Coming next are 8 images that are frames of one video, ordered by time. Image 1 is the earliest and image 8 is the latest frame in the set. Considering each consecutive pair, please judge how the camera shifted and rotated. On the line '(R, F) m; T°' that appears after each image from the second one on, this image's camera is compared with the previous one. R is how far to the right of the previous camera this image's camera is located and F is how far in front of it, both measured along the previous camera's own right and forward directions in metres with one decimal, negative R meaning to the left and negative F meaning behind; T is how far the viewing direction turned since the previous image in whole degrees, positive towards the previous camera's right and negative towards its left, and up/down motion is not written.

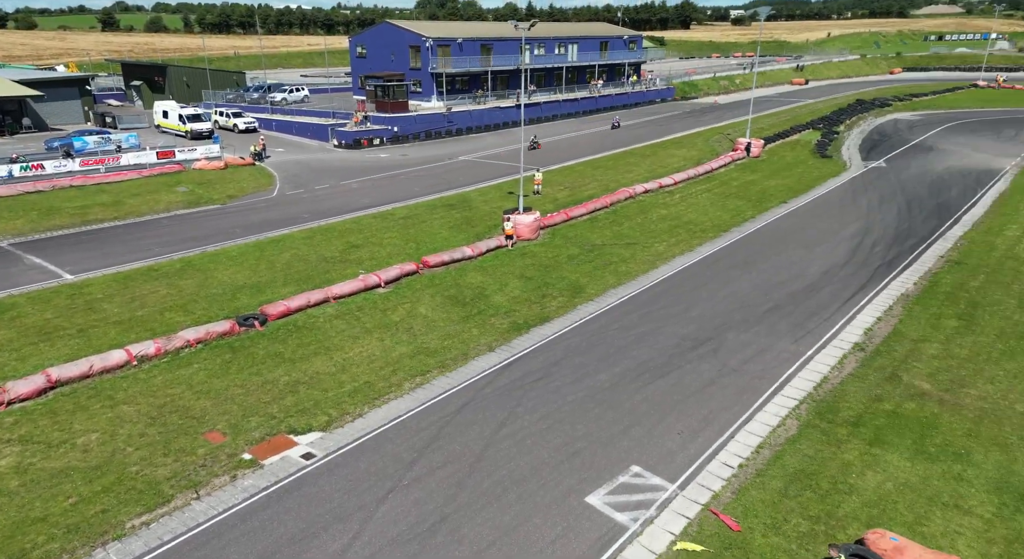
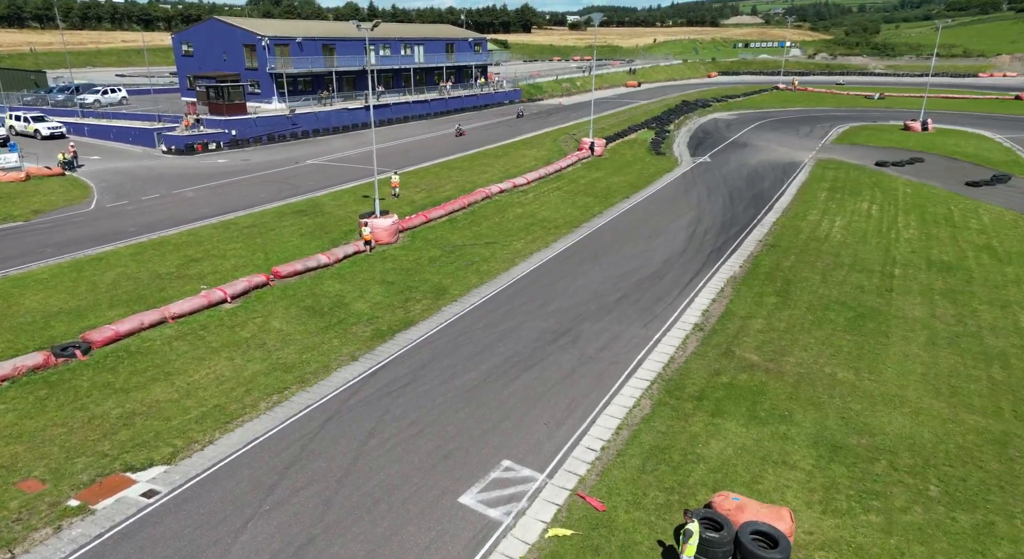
(-0.1, 0.0) m; +13°
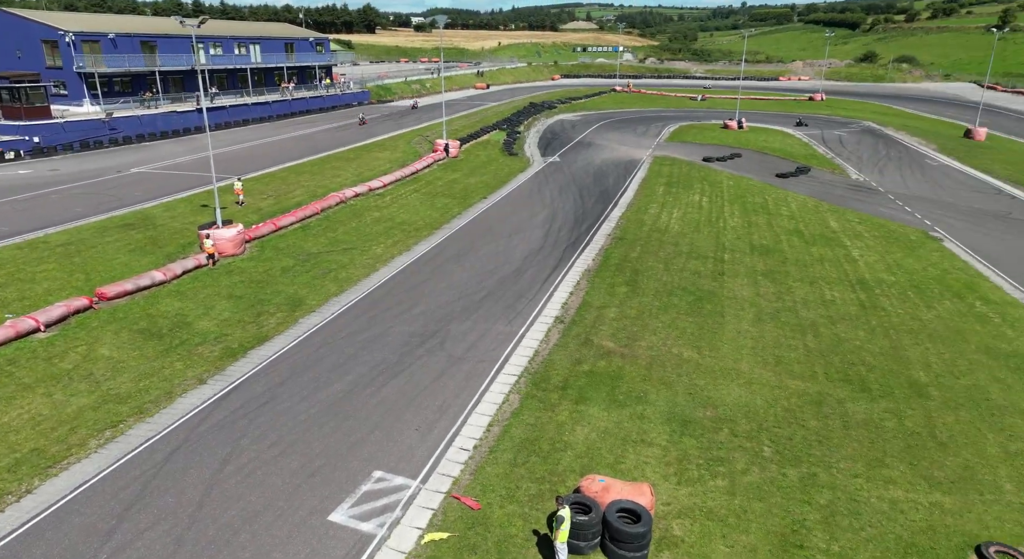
(-0.1, 0.0) m; +12°
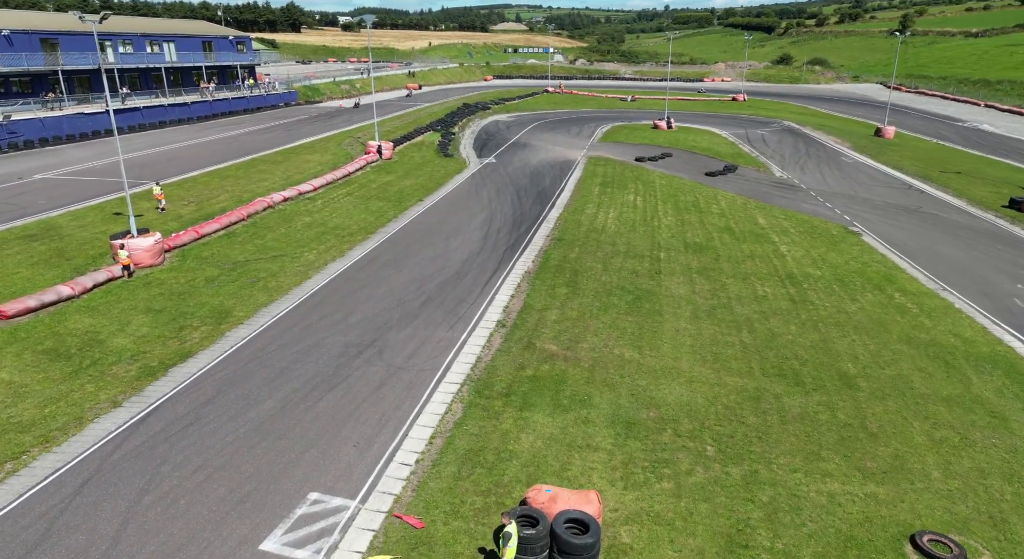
(0.0, +0.4) m; +5°
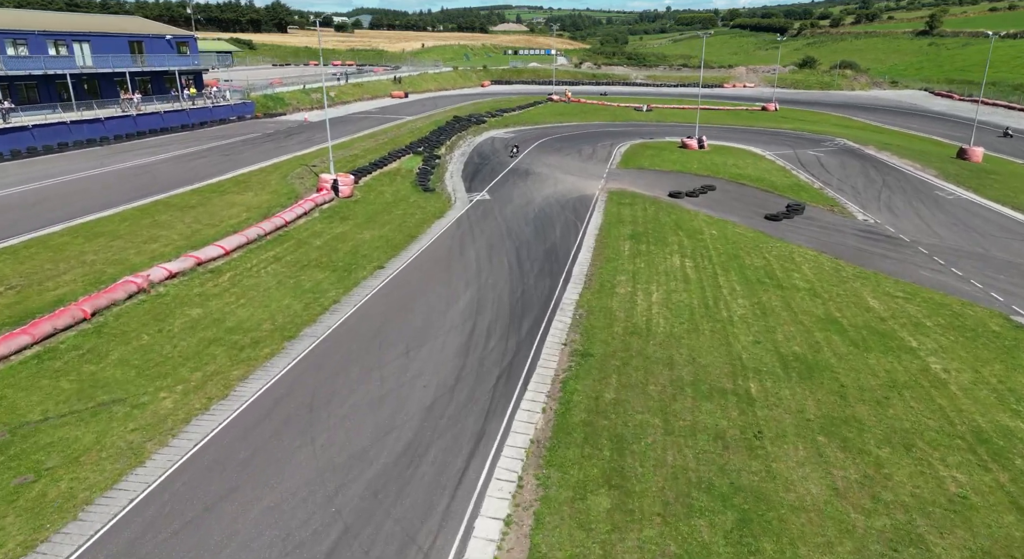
(+0.1, +10.7) m; 0°
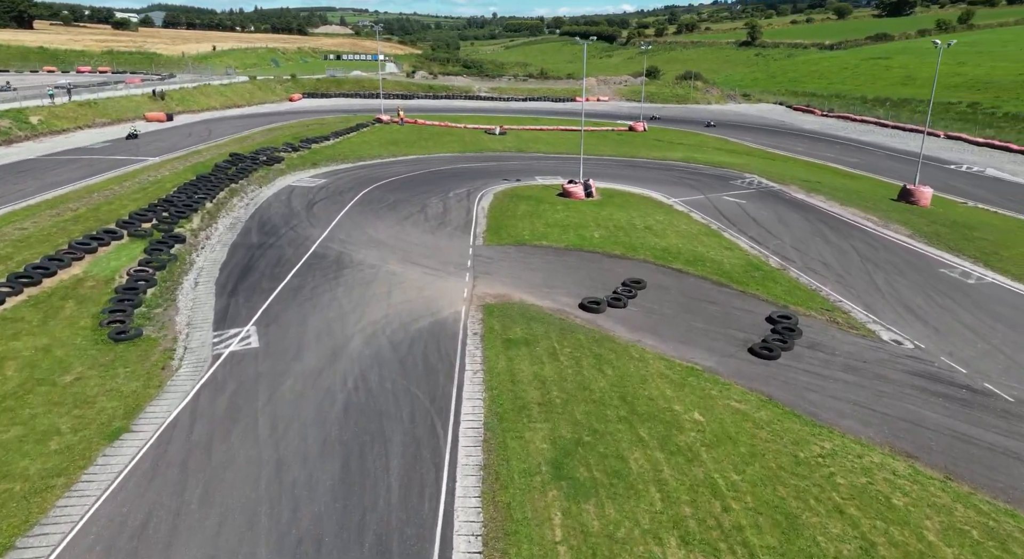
(+1.6, +16.7) m; +13°
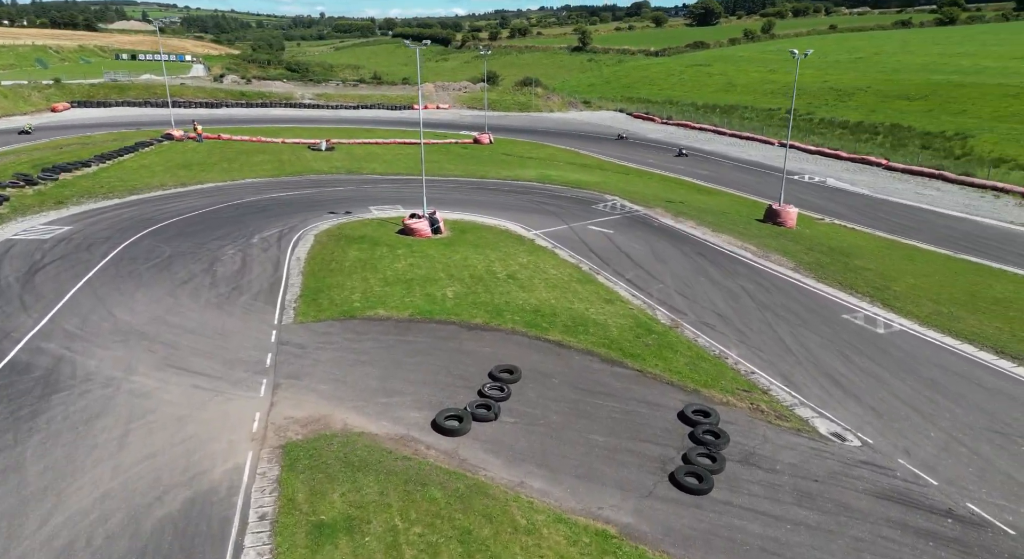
(+0.9, +7.0) m; +13°
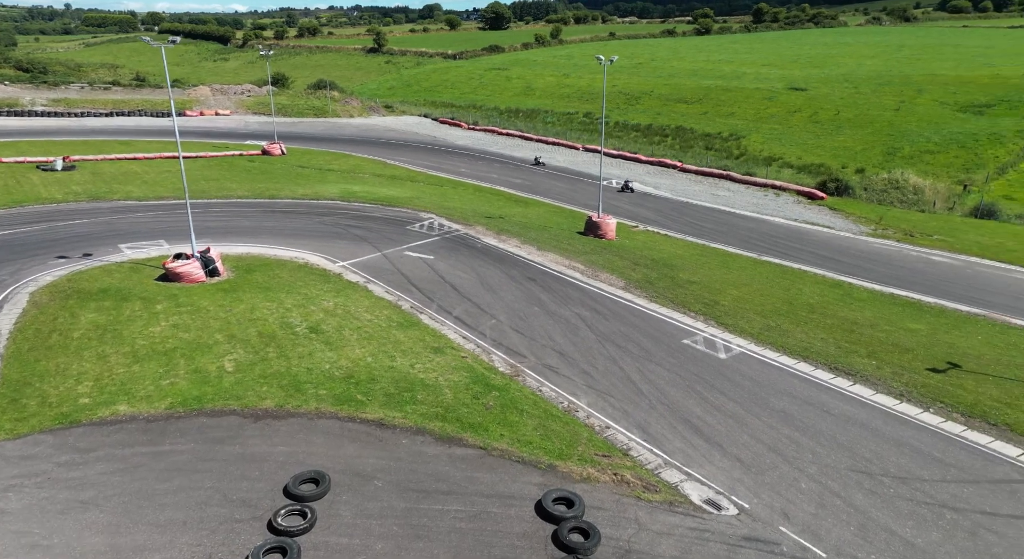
(+0.4, +4.1) m; +16°
